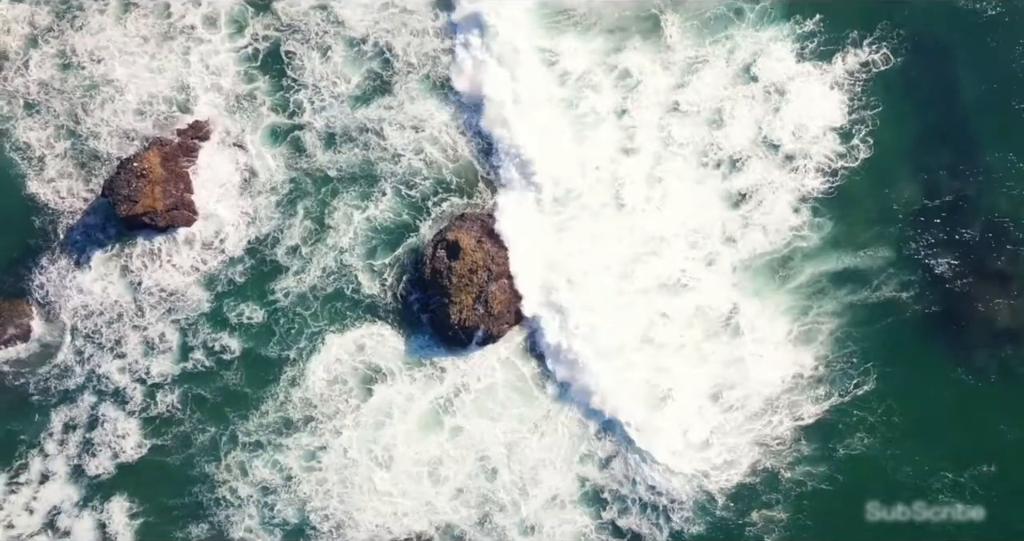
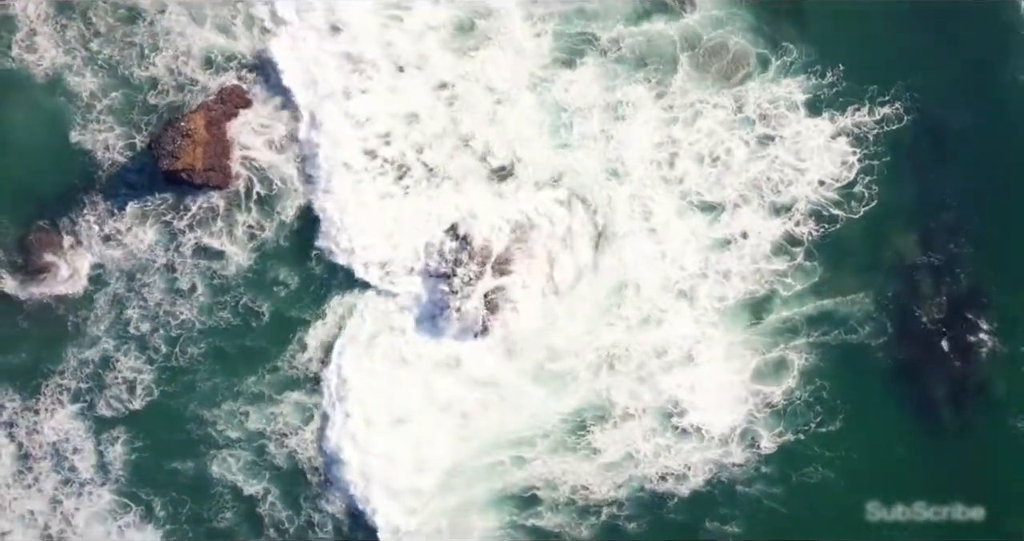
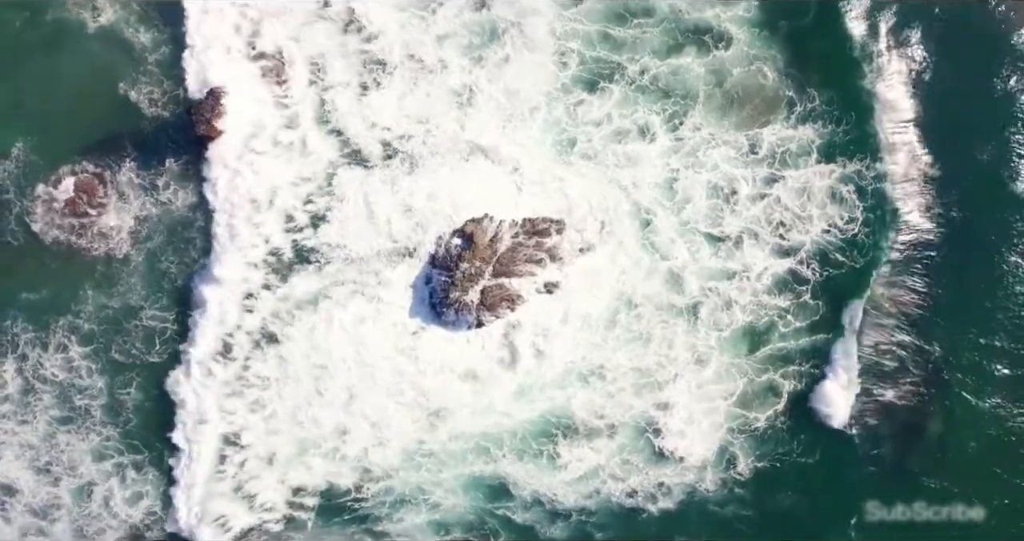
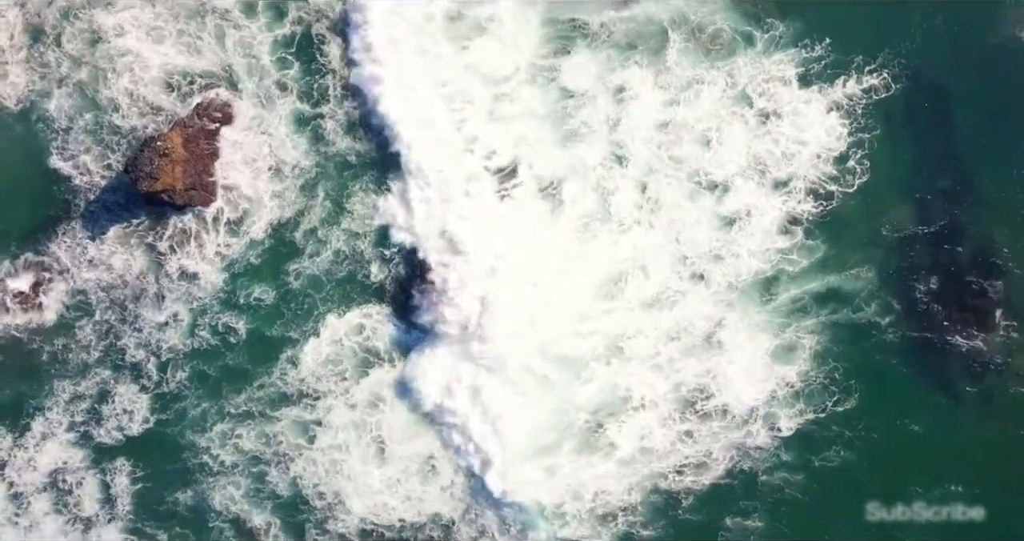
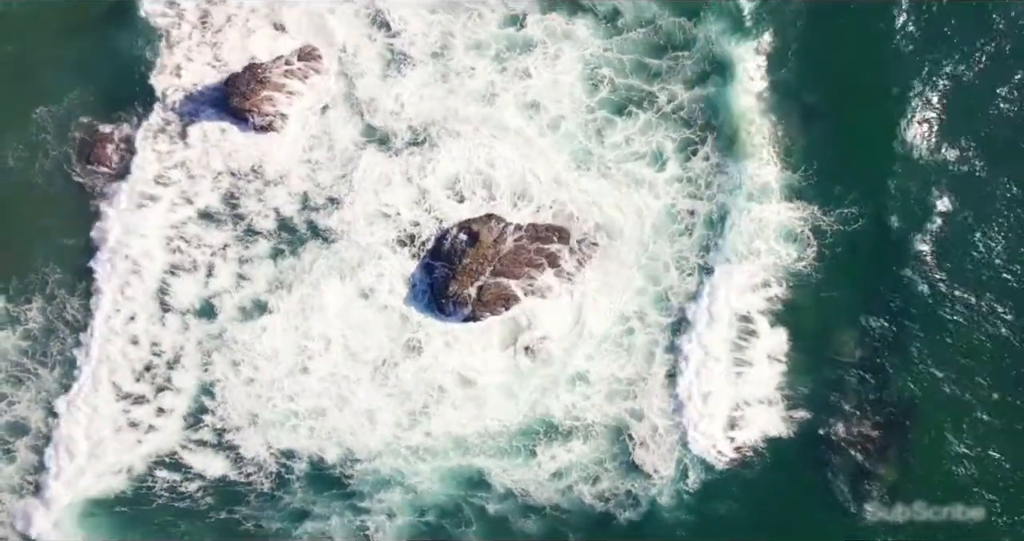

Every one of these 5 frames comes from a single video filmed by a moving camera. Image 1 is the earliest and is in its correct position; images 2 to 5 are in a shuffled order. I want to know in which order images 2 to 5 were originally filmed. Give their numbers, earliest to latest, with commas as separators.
4, 2, 3, 5
